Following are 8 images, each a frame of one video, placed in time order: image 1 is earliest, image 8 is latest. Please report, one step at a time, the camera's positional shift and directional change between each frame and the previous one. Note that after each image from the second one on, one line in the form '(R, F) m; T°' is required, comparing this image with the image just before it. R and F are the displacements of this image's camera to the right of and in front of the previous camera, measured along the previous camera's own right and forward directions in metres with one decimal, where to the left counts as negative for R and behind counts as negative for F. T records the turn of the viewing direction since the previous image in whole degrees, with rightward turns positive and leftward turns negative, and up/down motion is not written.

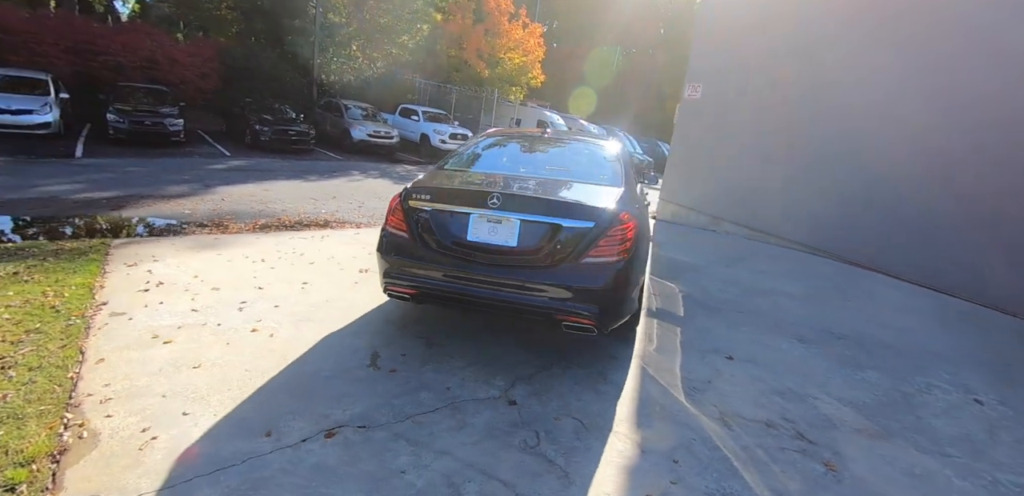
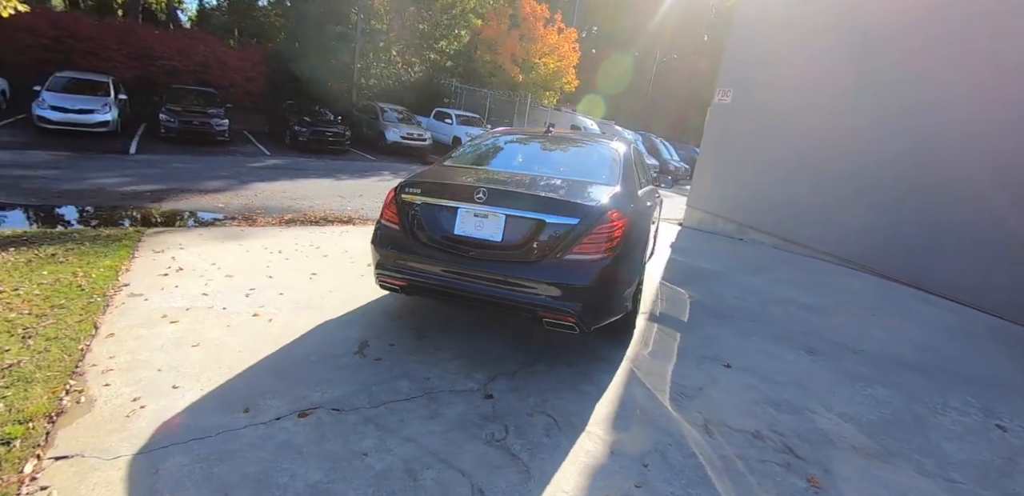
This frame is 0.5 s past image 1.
(+0.3, 0.0) m; -5°
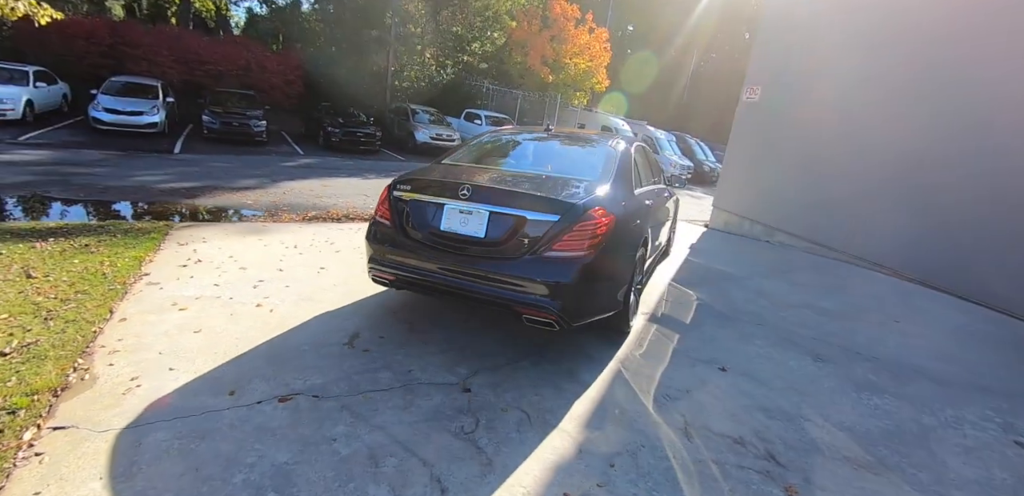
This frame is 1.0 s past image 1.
(+0.3, 0.0) m; -5°
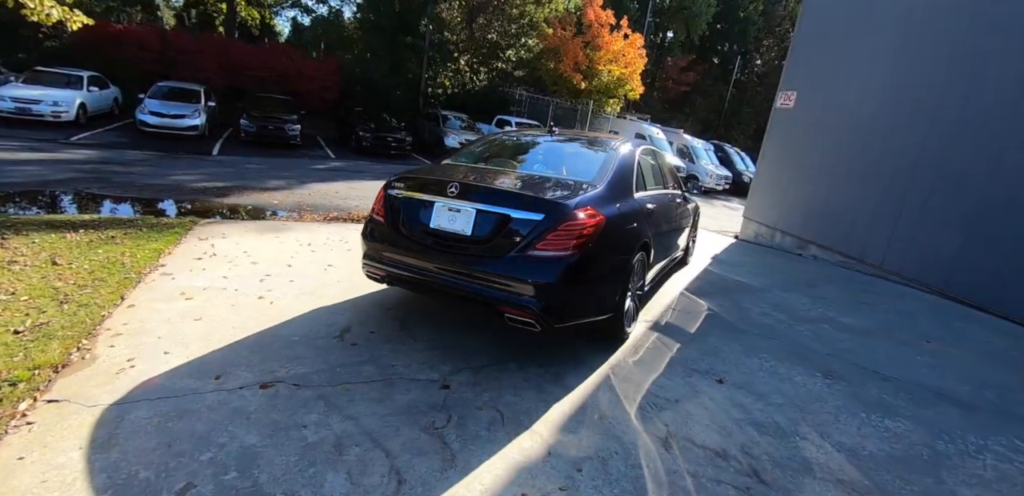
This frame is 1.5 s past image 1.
(+0.3, 0.0) m; -4°
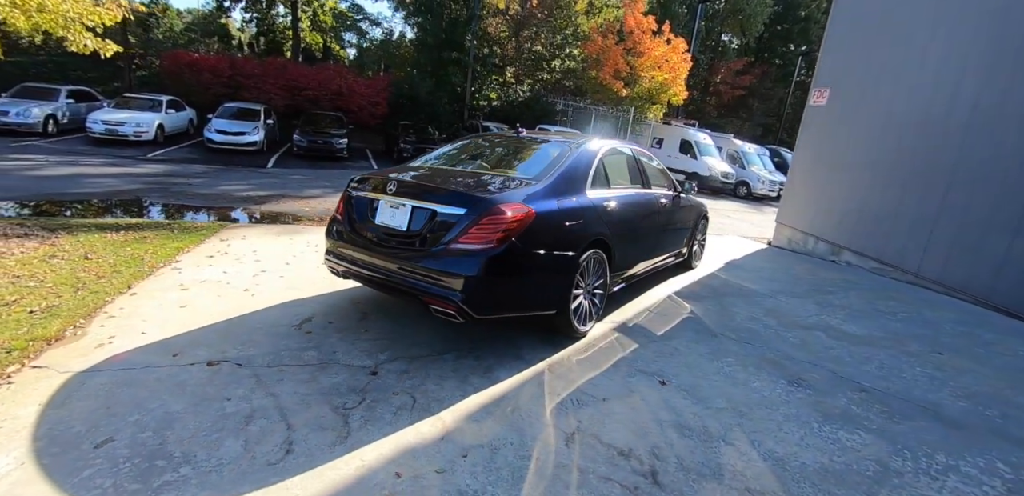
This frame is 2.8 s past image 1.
(+0.9, 0.0) m; -8°
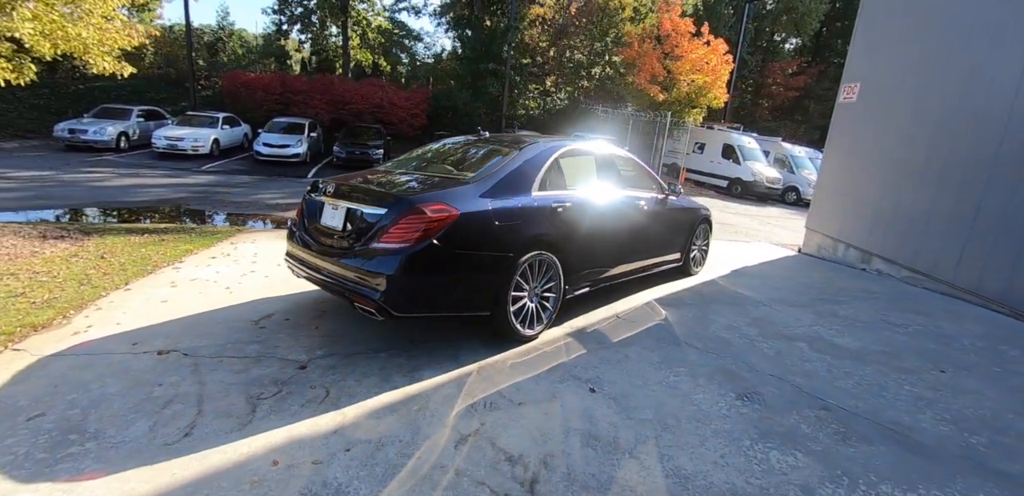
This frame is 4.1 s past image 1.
(+0.9, +0.1) m; -8°
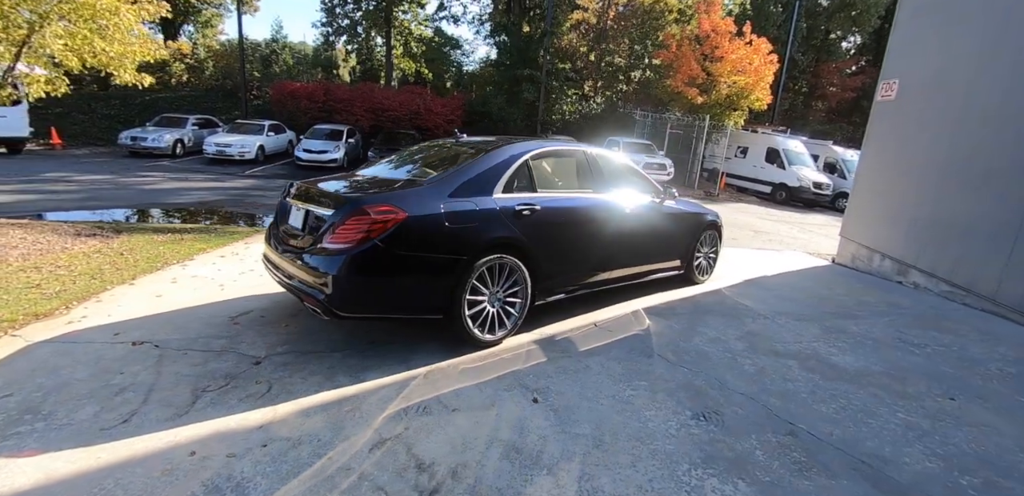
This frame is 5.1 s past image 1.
(+0.7, +0.1) m; -6°
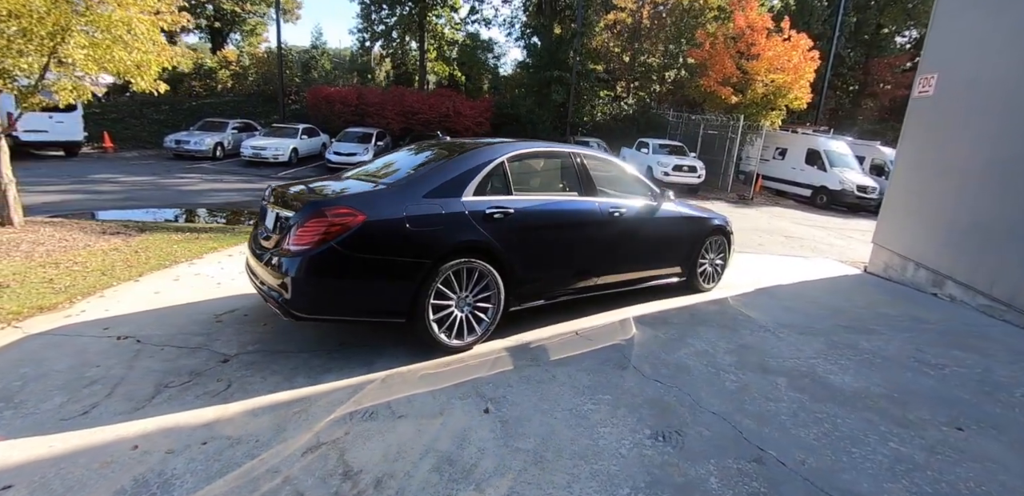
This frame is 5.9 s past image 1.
(+0.5, +0.1) m; -5°
